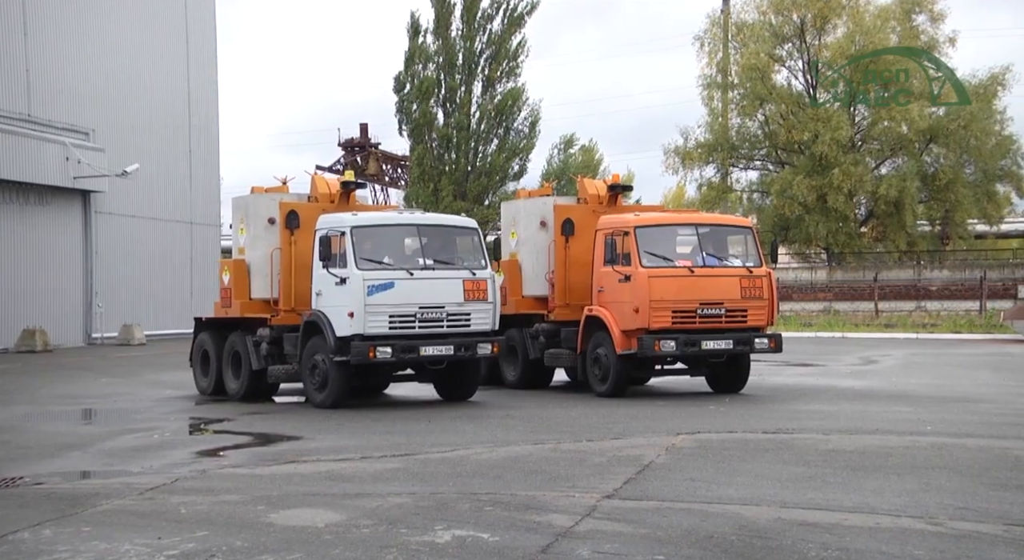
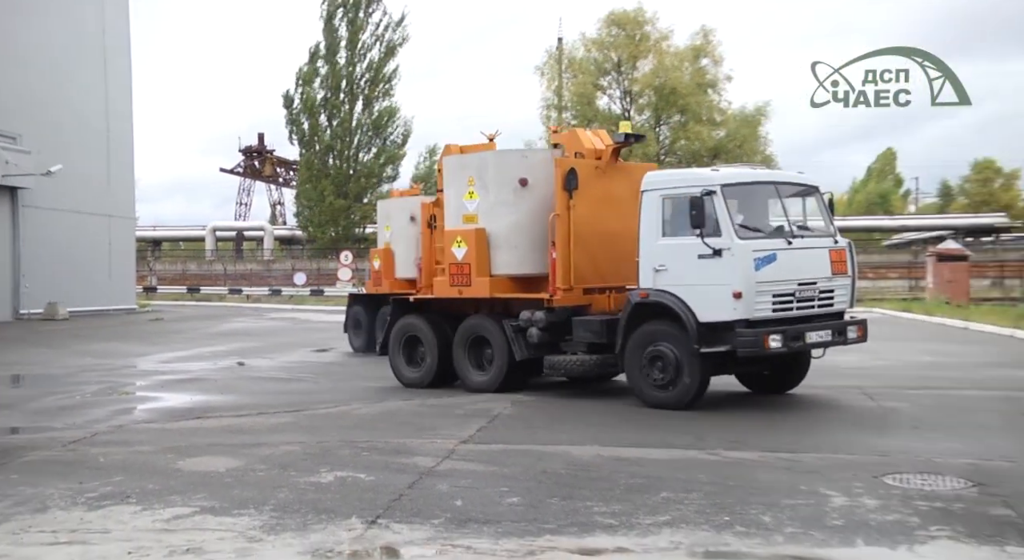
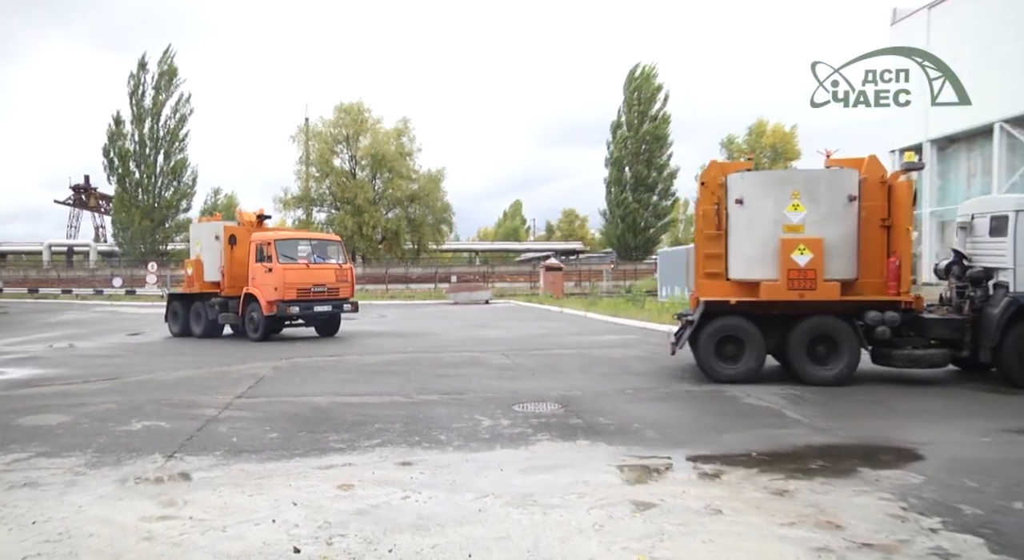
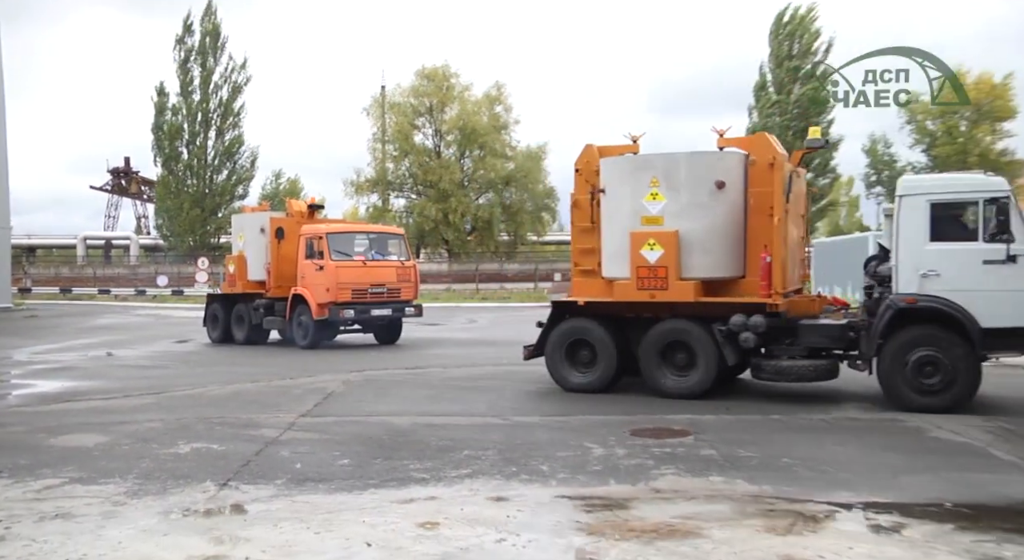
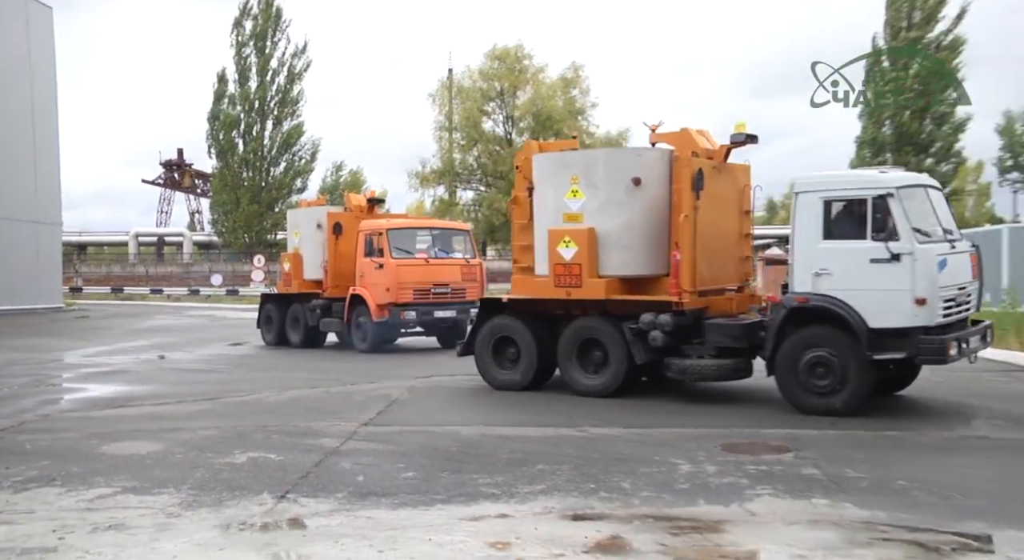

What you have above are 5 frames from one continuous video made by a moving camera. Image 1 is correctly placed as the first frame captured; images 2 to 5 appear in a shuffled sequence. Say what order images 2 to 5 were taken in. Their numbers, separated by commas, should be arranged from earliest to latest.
2, 5, 4, 3
